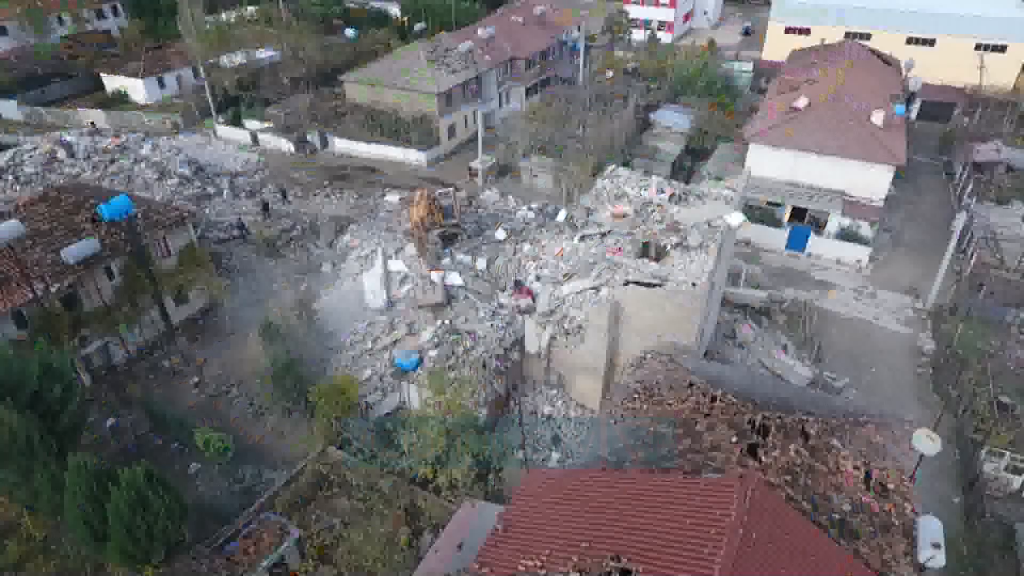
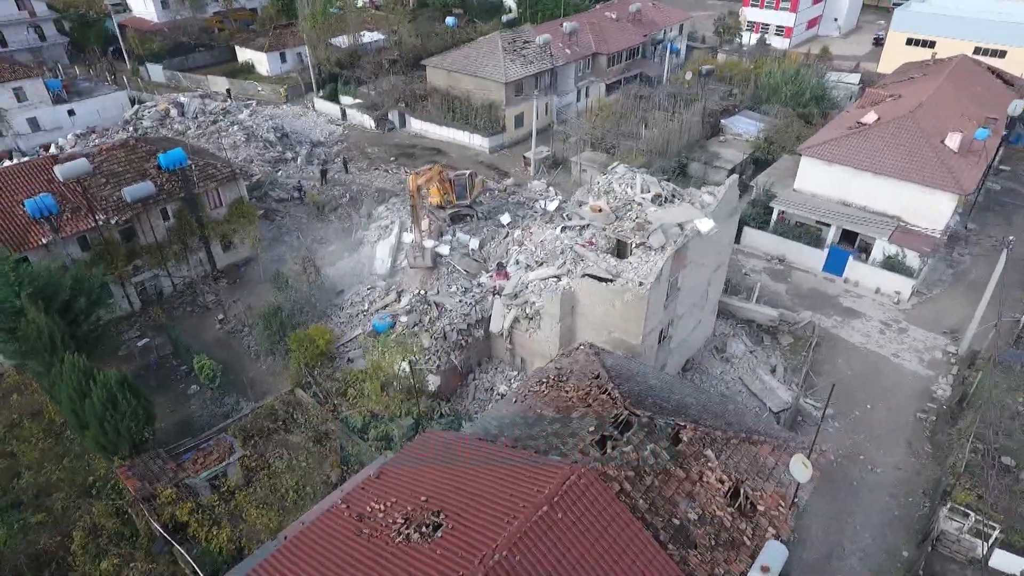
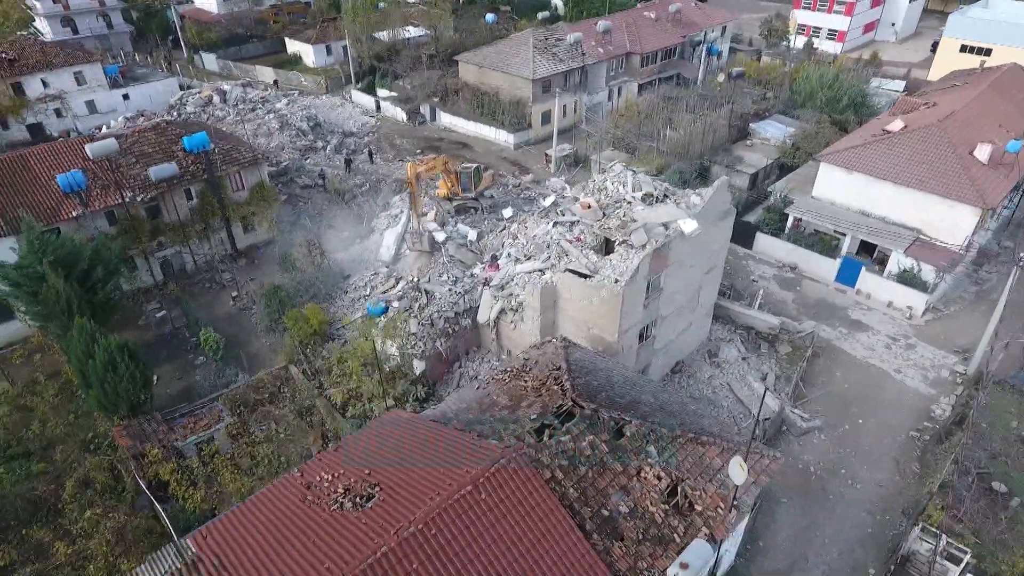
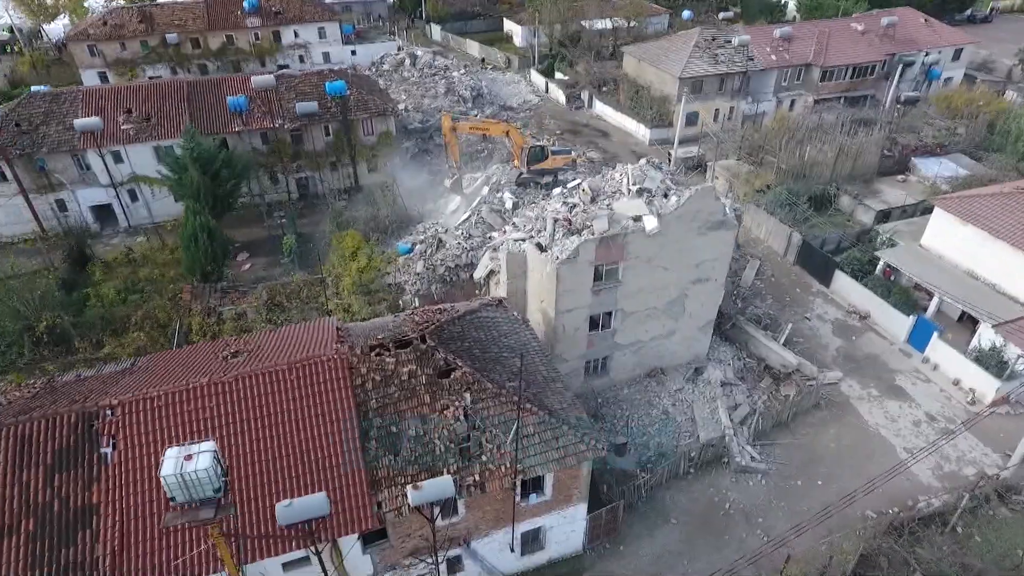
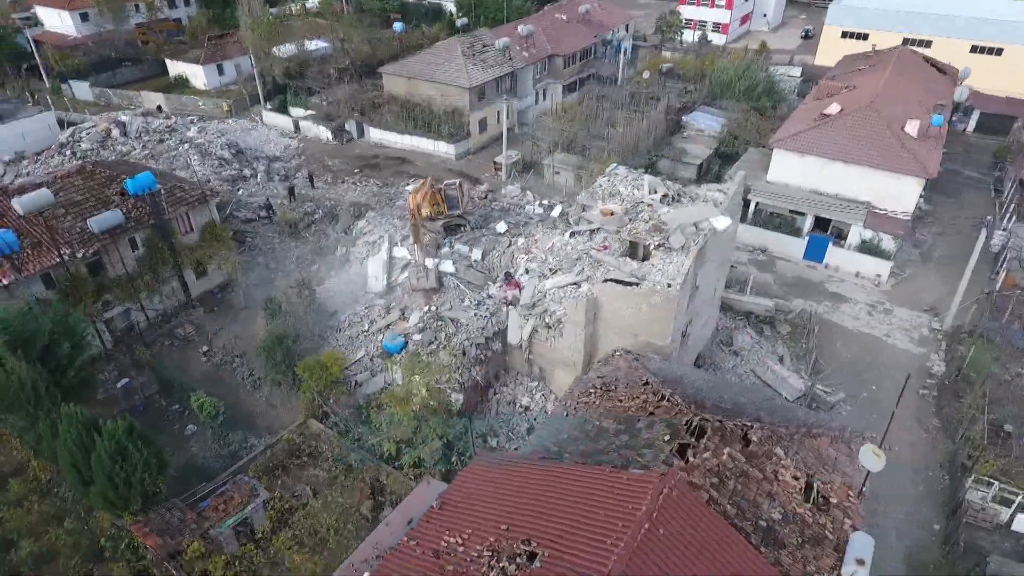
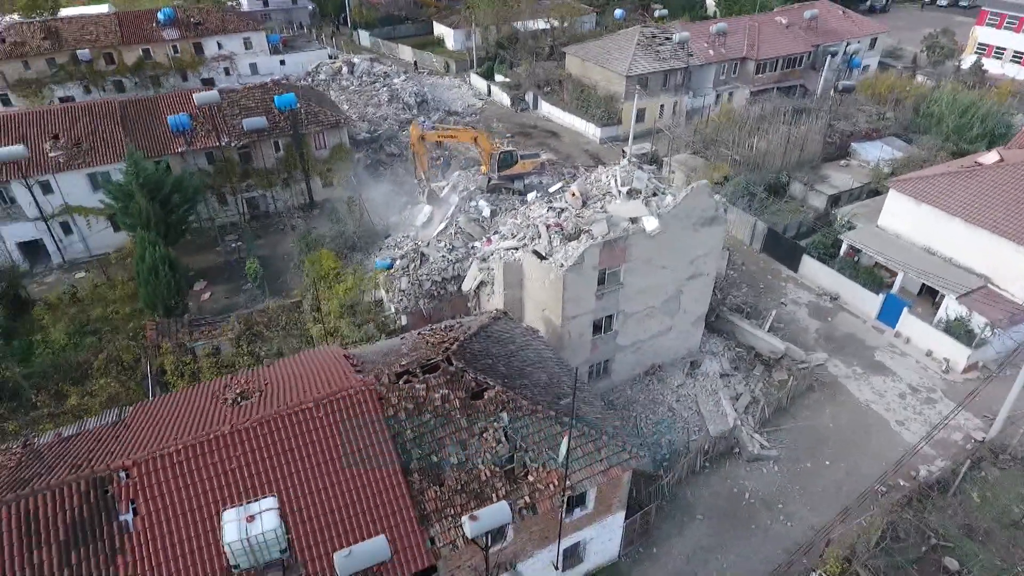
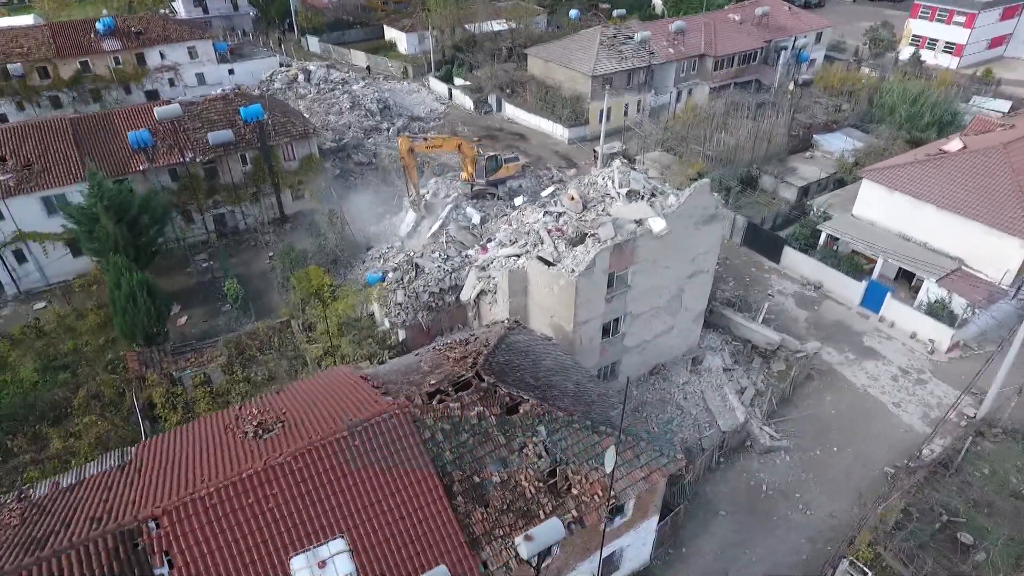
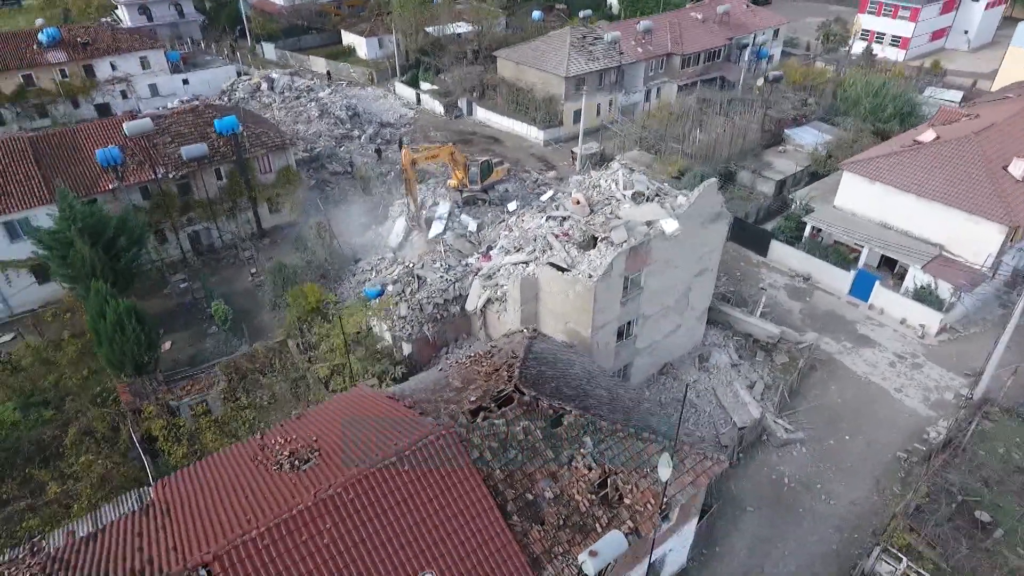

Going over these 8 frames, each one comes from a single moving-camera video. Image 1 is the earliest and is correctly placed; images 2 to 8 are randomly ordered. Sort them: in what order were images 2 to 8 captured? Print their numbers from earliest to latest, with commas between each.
5, 2, 3, 8, 7, 6, 4
